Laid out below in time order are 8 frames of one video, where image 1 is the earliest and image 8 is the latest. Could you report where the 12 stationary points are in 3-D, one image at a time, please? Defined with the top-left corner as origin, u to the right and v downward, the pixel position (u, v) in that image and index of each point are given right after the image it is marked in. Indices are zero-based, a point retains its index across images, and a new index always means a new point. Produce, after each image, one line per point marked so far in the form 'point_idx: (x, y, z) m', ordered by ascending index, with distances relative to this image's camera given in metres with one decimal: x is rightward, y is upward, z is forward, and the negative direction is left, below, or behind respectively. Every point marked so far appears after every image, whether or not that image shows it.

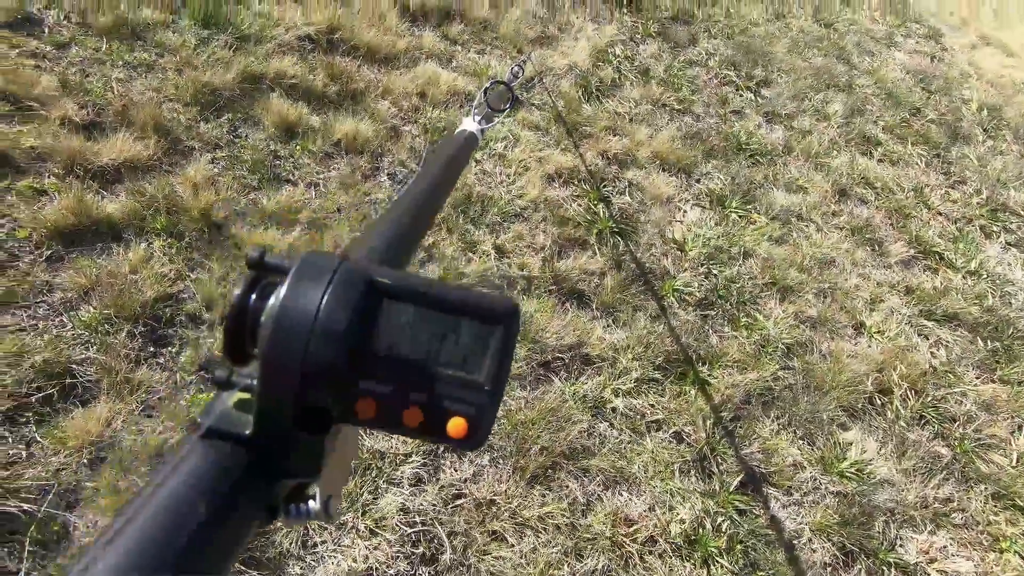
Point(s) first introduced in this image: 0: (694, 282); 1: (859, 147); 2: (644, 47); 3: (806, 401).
0: (+1.1, 0.0, +3.2) m
1: (+3.3, +1.3, +5.2) m
2: (+1.3, +2.3, +5.2) m
3: (+1.5, -0.6, +2.8) m
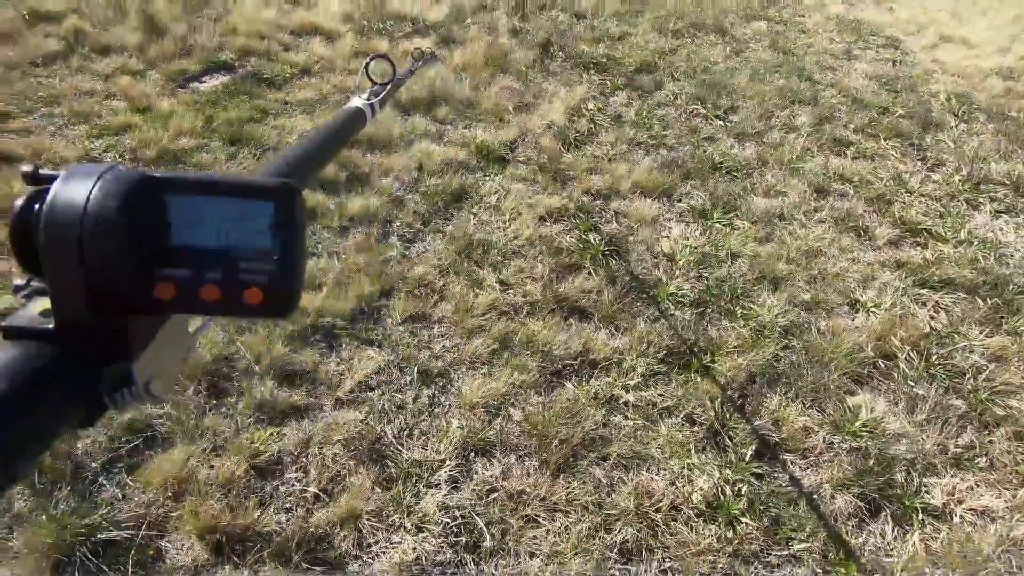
0: (+1.1, 0.0, +3.5) m
1: (+3.2, +1.4, +5.5) m
2: (+1.1, +2.0, +5.8) m
3: (+1.6, -0.5, +3.0) m
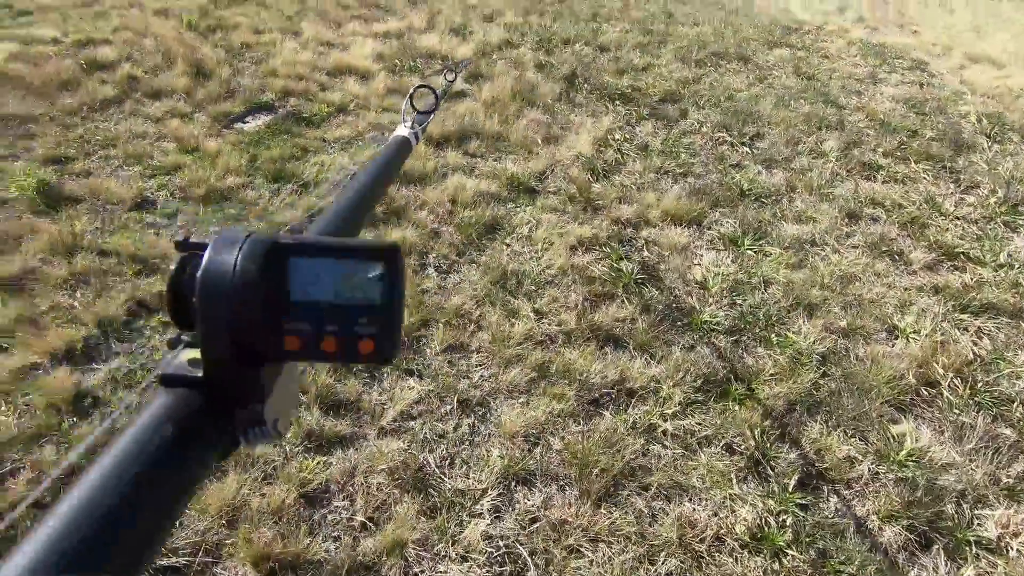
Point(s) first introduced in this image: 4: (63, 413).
0: (+1.3, -0.2, +3.5) m
1: (+3.5, +1.1, +5.5) m
2: (+1.4, +1.7, +5.9) m
3: (+1.8, -0.6, +3.0) m
4: (-2.0, -0.6, +2.5) m
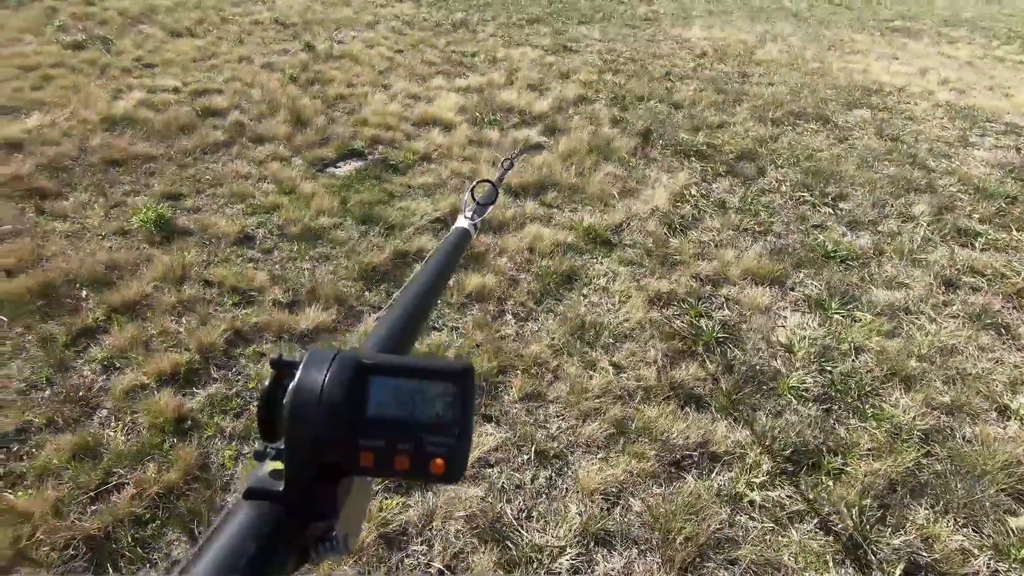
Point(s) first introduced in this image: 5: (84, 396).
0: (+1.8, -0.6, +3.4) m
1: (+4.2, +0.5, +5.2) m
2: (+2.2, +1.1, +5.8) m
3: (+2.2, -1.0, +2.7) m
4: (-1.7, -0.7, +2.7) m
5: (-2.2, -0.6, +2.8) m
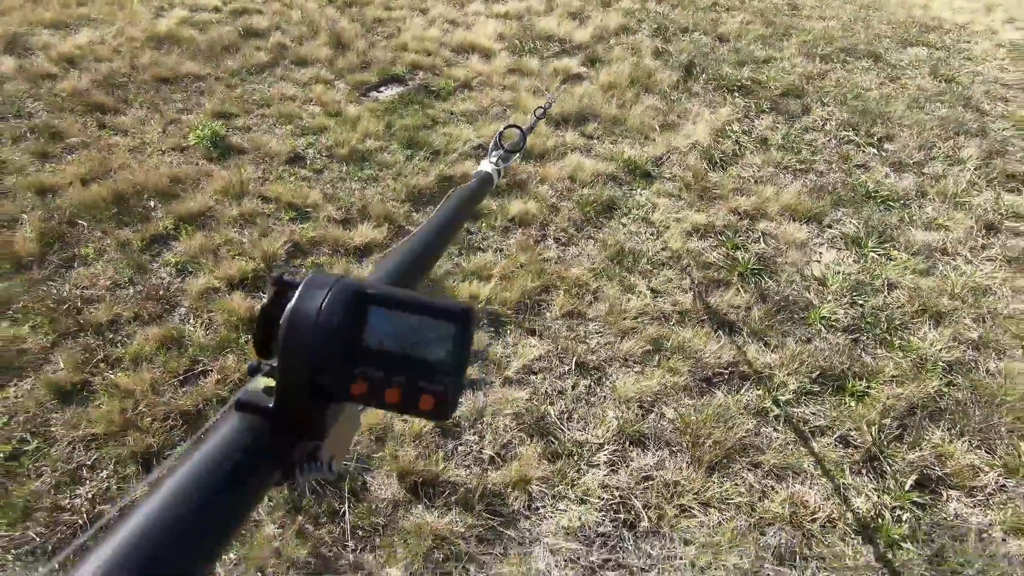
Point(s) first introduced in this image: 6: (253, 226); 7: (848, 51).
0: (+2.1, -0.1, +3.5) m
1: (+4.6, +1.0, +5.1) m
2: (+2.6, +1.7, +5.8) m
3: (+2.4, -0.7, +2.9) m
4: (-1.4, -0.2, +2.9) m
5: (-1.9, 0.0, +3.1) m
6: (-1.7, +0.4, +3.6) m
7: (+4.7, +3.3, +7.7) m
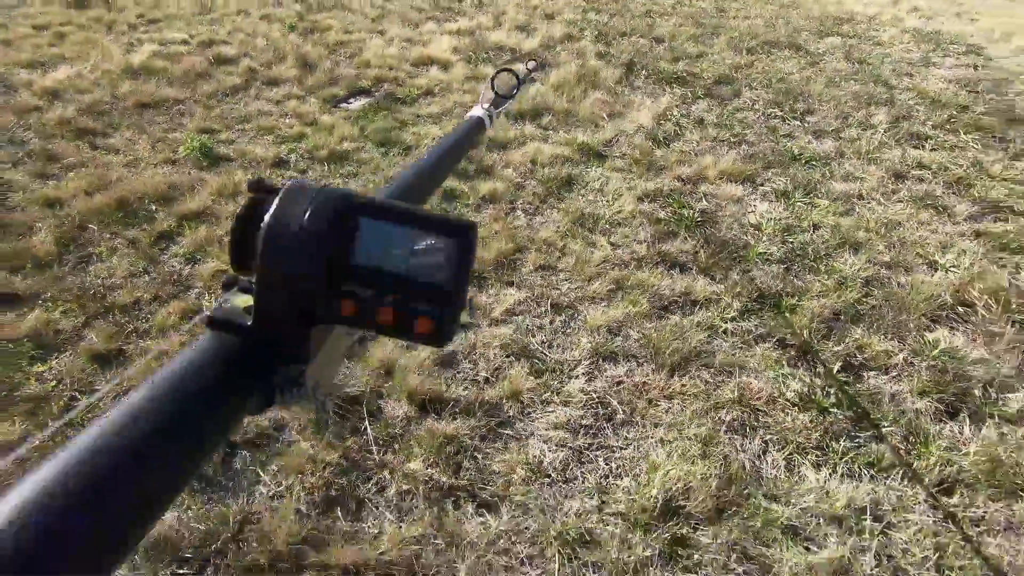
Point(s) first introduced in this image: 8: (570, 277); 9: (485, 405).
0: (+1.9, +0.3, +4.0) m
1: (+4.2, +1.6, +5.9) m
2: (+2.1, +2.1, +6.4) m
3: (+2.4, -0.2, +3.4) m
4: (-1.5, -0.1, +3.3) m
5: (-2.1, +0.1, +3.4) m
6: (-1.9, +0.5, +4.0) m
7: (+4.0, +3.8, +8.5) m
8: (+0.4, +0.1, +3.7) m
9: (-0.1, -0.6, +2.8) m
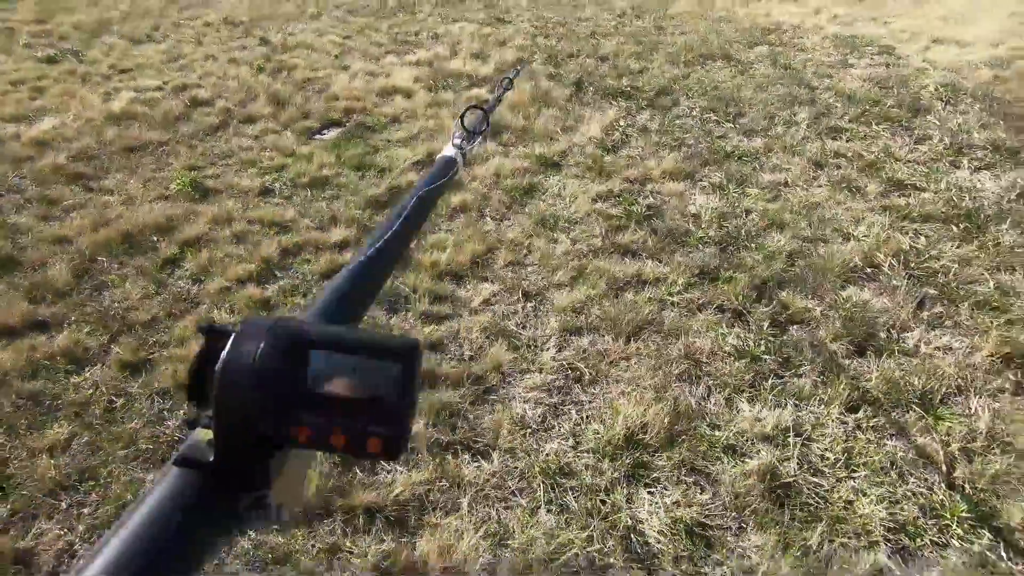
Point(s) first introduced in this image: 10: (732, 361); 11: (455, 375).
0: (+1.7, +0.5, +4.6) m
1: (+3.8, +1.8, +6.6) m
2: (+1.6, +2.2, +7.1) m
3: (+2.2, +0.1, +4.0) m
4: (-1.7, -0.1, +3.7) m
5: (-2.2, -0.1, +3.8) m
6: (-2.1, +0.4, +4.4) m
7: (+3.3, +3.9, +9.3) m
8: (+0.2, +0.1, +4.2) m
9: (-0.2, -0.5, +3.2) m
10: (+1.3, -0.5, +3.4) m
11: (-0.3, -0.5, +3.2) m
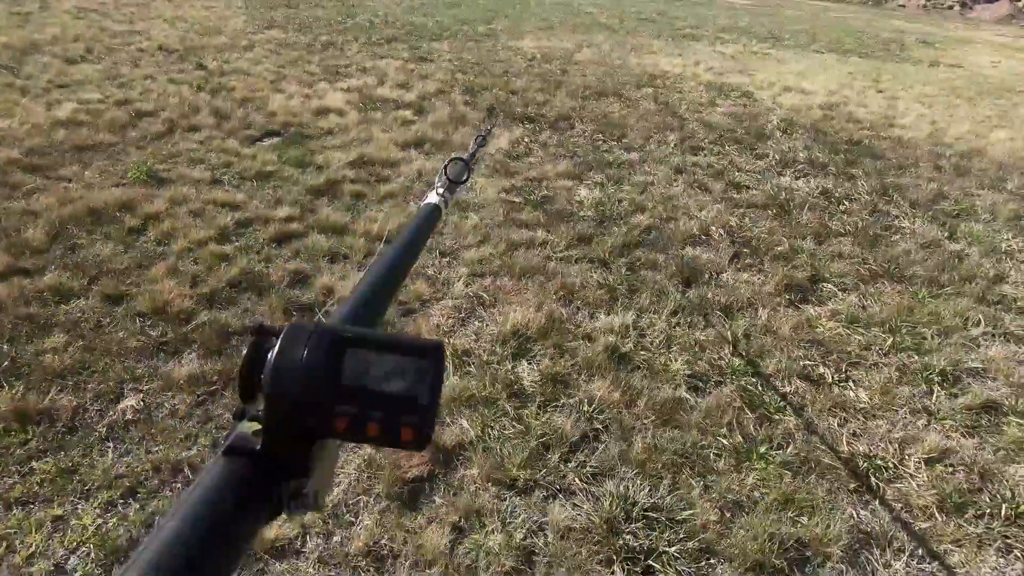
0: (+0.8, +0.8, +5.9) m
1: (+2.7, +2.0, +8.2) m
2: (+0.5, +2.3, +8.4) m
3: (+1.4, +0.5, +5.3) m
4: (-2.4, +0.2, +4.5) m
5: (-2.9, +0.3, +4.5) m
6: (-2.9, +0.7, +5.2) m
7: (+1.7, +3.9, +11.0) m
8: (-0.6, +0.5, +5.2) m
9: (-0.9, -0.1, +4.2) m
10: (+0.7, 0.0, +4.5) m
11: (-1.0, -0.1, +4.2) m
